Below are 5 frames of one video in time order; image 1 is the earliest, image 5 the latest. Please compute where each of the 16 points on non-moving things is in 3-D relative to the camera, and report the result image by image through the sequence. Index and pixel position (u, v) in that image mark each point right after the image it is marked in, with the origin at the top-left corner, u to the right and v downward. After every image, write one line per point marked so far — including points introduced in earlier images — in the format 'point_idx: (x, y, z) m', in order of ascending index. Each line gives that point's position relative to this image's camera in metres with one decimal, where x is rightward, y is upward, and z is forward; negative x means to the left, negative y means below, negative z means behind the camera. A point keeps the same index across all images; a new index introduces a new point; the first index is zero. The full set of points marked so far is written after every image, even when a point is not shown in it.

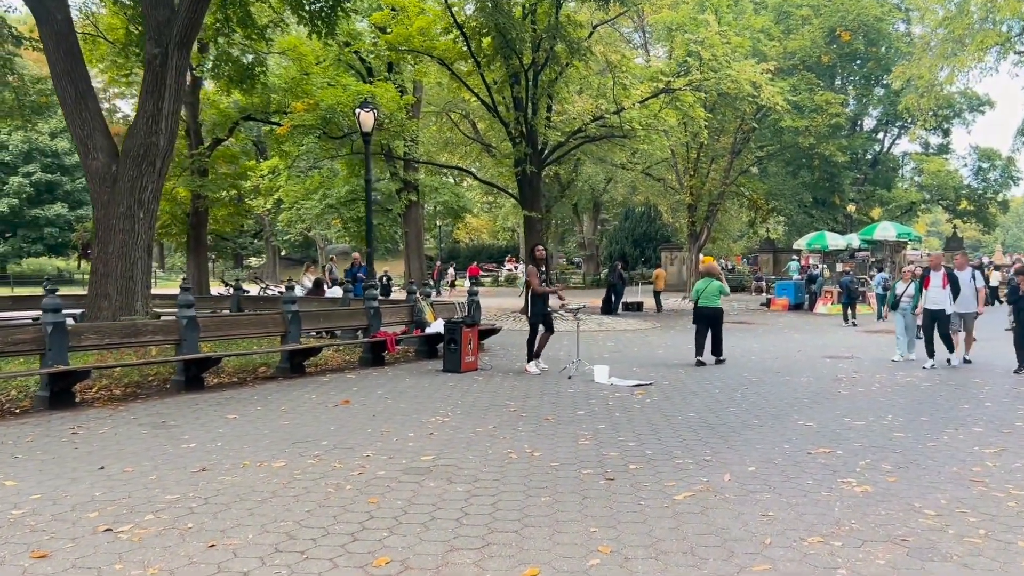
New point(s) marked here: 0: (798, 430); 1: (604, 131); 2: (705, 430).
0: (+2.2, -1.1, +6.6) m
1: (+2.1, +3.6, +19.7) m
2: (+1.5, -1.1, +6.7) m
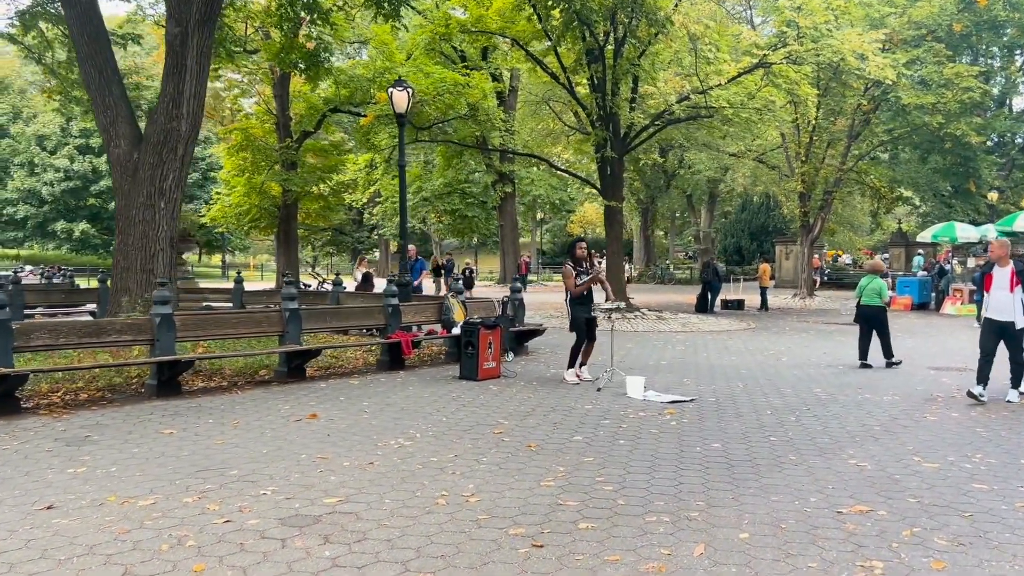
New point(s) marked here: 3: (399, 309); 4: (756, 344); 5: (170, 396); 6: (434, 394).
0: (+2.0, -1.1, +5.1) m
1: (+3.7, +3.7, +18.0) m
2: (+1.3, -1.1, +5.2) m
3: (-1.3, -0.3, +9.7) m
4: (+4.1, -0.9, +14.4) m
5: (-3.0, -1.0, +7.6) m
6: (-0.7, -1.0, +7.9) m
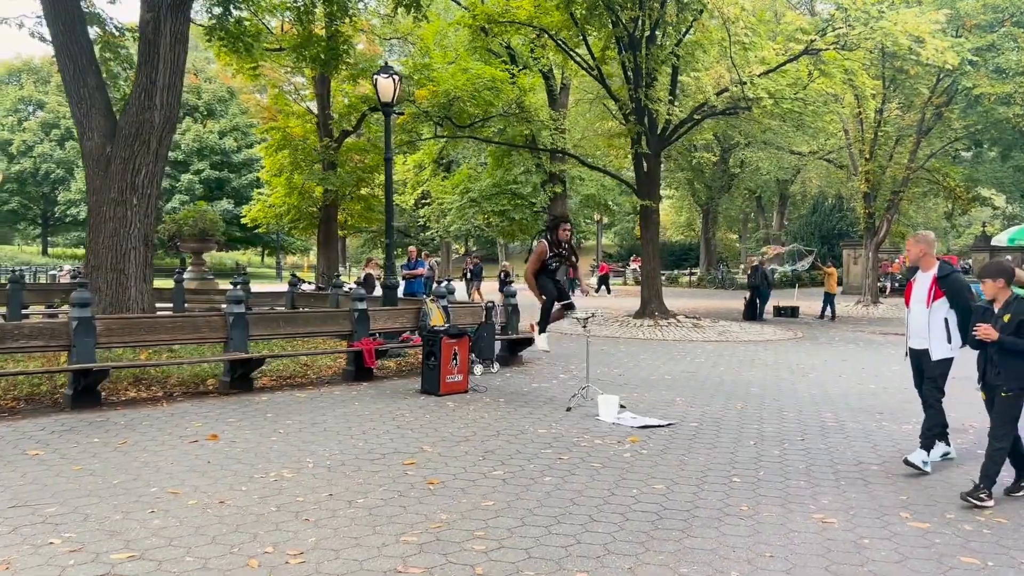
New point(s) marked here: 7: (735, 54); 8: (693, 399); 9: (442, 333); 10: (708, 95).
0: (+1.3, -1.2, +4.0) m
1: (+4.3, +3.6, +16.7) m
2: (+0.6, -1.1, +4.2) m
3: (-1.5, -0.3, +8.9) m
4: (+4.3, -1.0, +13.0) m
5: (-3.4, -1.0, +6.9) m
6: (-1.1, -1.0, +7.0) m
7: (+4.2, +4.4, +16.1) m
8: (+1.7, -1.0, +8.0) m
9: (-0.6, -0.4, +7.8) m
10: (+3.7, +3.7, +16.2) m
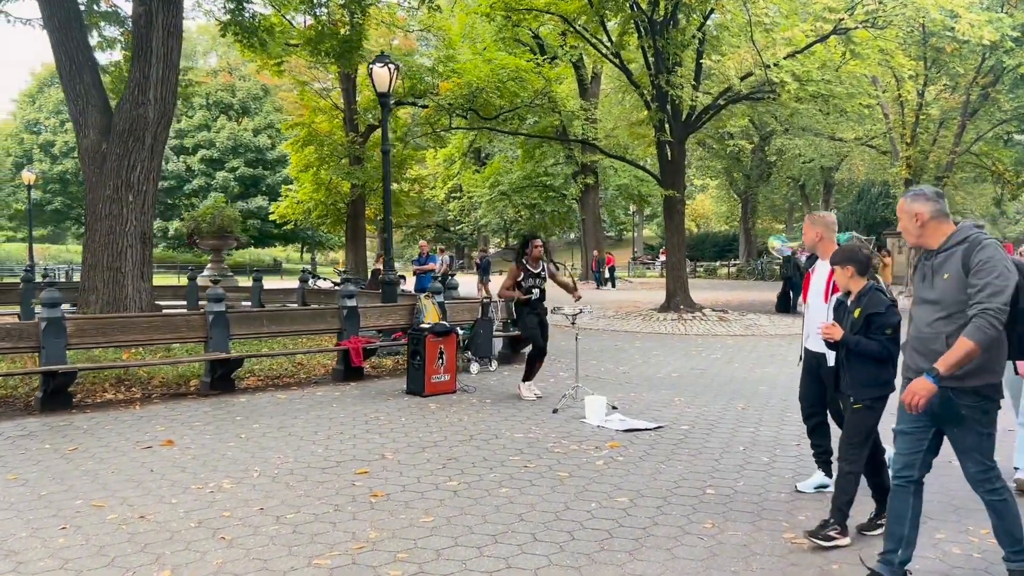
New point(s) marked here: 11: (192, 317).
0: (+1.0, -1.1, +3.6) m
1: (+4.6, +3.8, +16.1) m
2: (+0.3, -1.1, +3.8) m
3: (-1.6, -0.3, +8.6) m
4: (+4.4, -0.9, +12.4) m
5: (-3.6, -1.0, +6.8) m
6: (-1.2, -1.0, +6.7) m
7: (+4.5, +4.6, +15.5) m
8: (+1.6, -1.0, +7.5) m
9: (-0.7, -0.4, +7.5) m
10: (+4.0, +3.8, +15.6) m
11: (-2.8, -0.3, +7.6) m
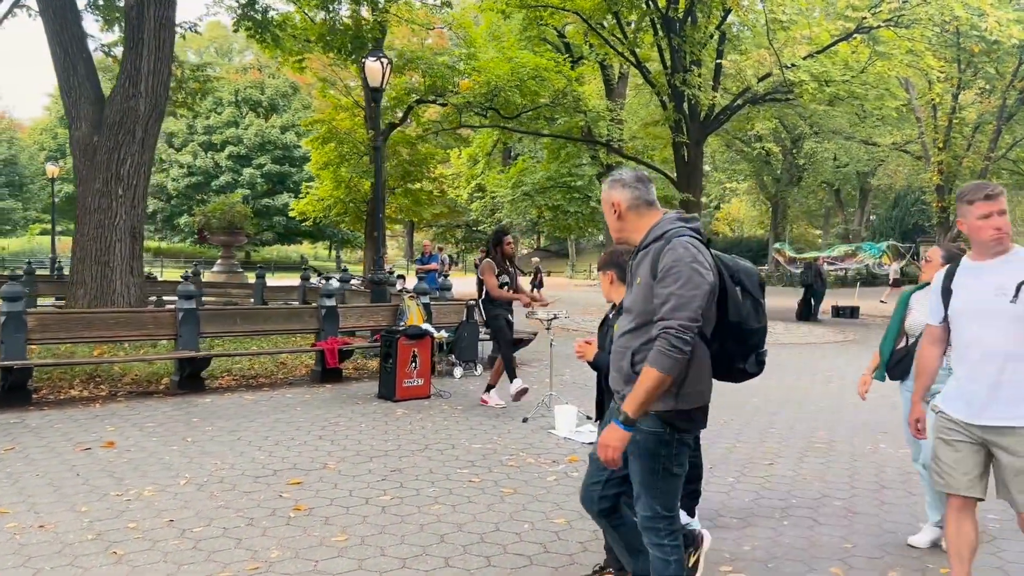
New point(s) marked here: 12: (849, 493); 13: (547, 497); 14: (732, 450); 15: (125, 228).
0: (+0.6, -1.2, +3.2) m
1: (+4.8, +3.7, +15.6) m
2: (0.0, -1.1, +3.5) m
3: (-1.7, -0.2, +8.4) m
4: (+4.4, -1.0, +12.0) m
5: (-3.8, -0.9, +6.6) m
6: (-1.5, -1.0, +6.5) m
7: (+4.7, +4.5, +15.0) m
8: (+1.4, -1.0, +7.2) m
9: (-0.9, -0.4, +7.2) m
10: (+4.2, +3.7, +15.1) m
11: (-3.0, -0.2, +7.4) m
12: (+1.9, -1.1, +4.8) m
13: (+0.2, -1.1, +4.6) m
14: (+1.5, -1.1, +5.8) m
15: (-4.5, +0.7, +10.0) m
